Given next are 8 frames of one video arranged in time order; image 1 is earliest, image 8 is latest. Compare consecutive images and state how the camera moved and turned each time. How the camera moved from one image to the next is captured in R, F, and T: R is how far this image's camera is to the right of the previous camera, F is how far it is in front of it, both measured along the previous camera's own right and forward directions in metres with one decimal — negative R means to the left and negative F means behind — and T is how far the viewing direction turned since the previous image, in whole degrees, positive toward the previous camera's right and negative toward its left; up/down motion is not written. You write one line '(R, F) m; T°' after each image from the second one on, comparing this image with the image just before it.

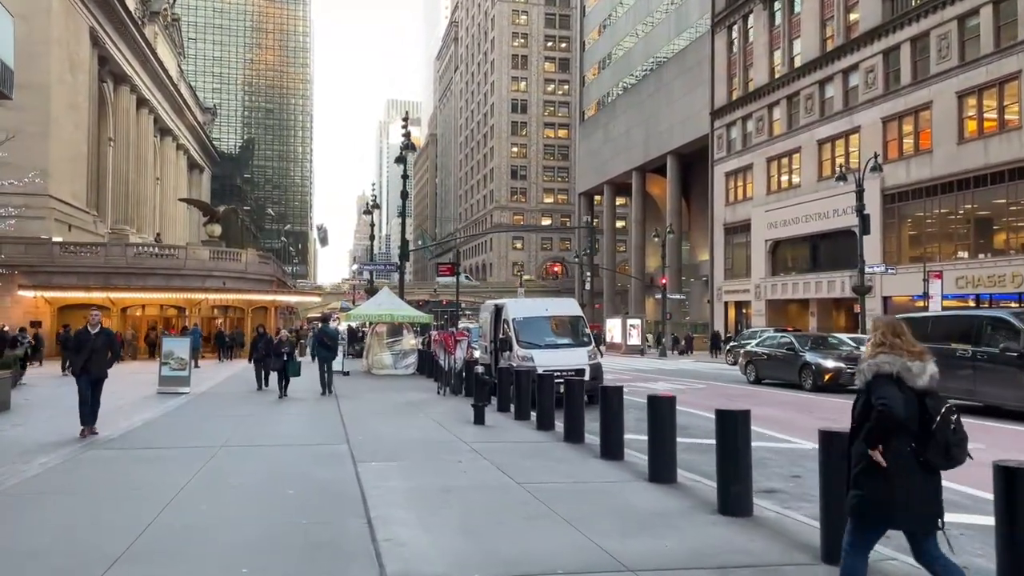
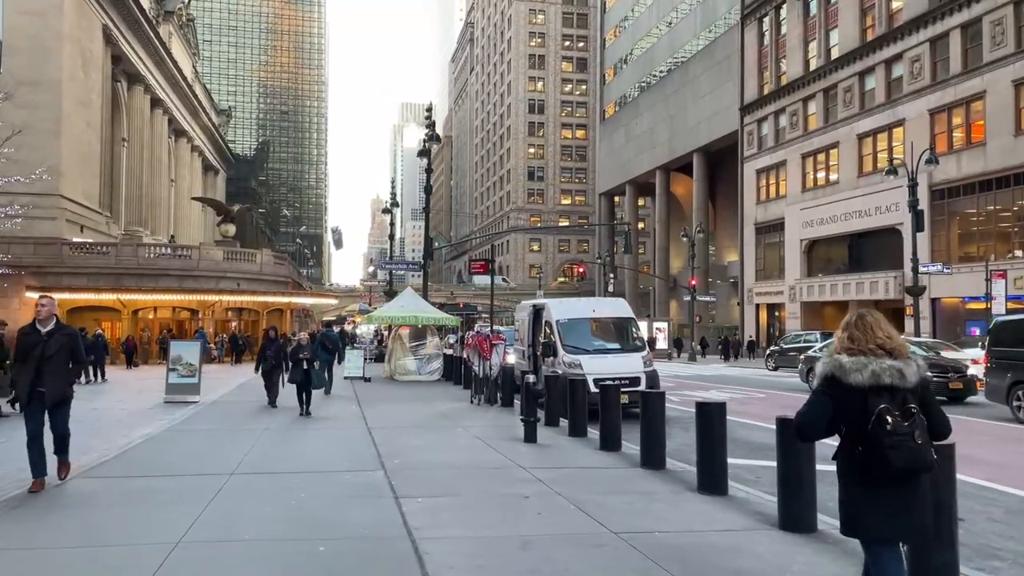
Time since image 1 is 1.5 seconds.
(-0.6, +1.7) m; -1°
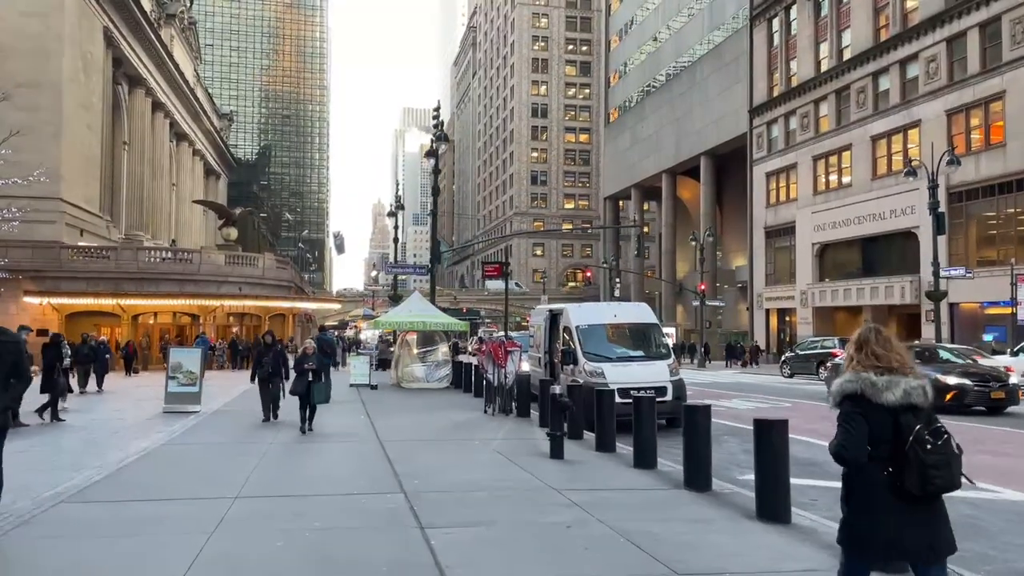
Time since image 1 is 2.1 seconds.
(-0.3, +0.8) m; 0°
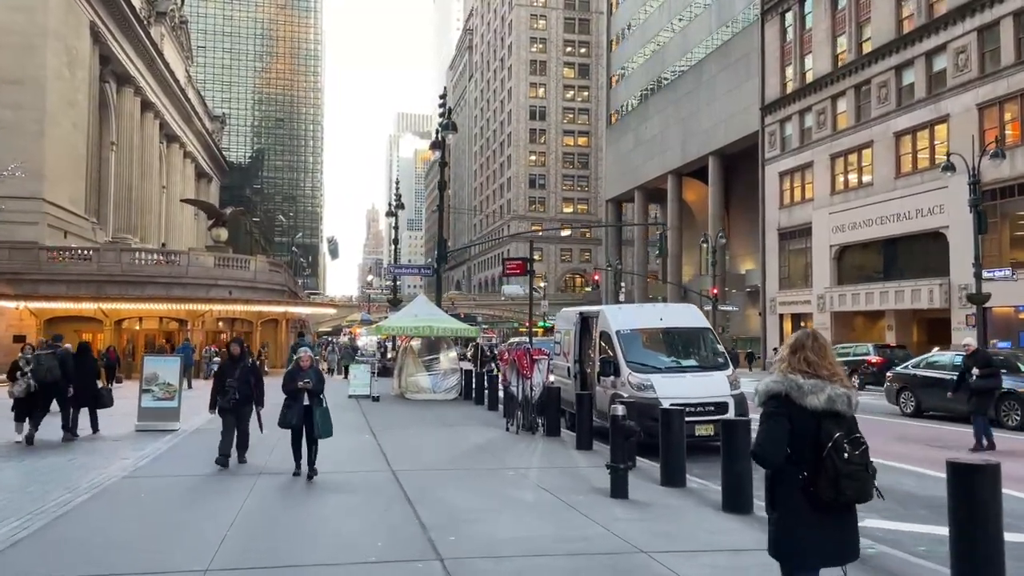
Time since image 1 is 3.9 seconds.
(-0.6, +2.1) m; 0°
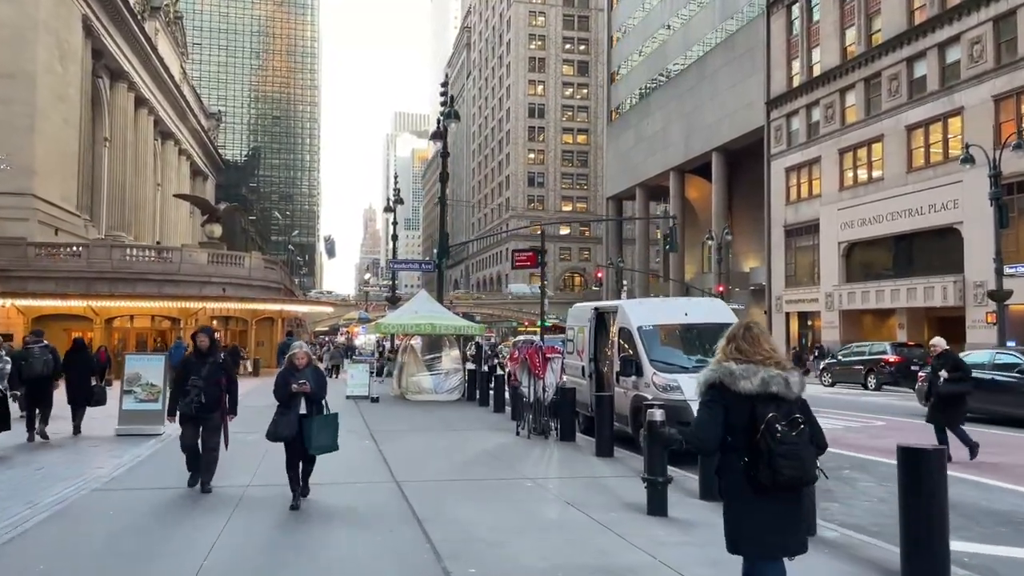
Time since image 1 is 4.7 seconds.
(-0.2, +1.0) m; 0°
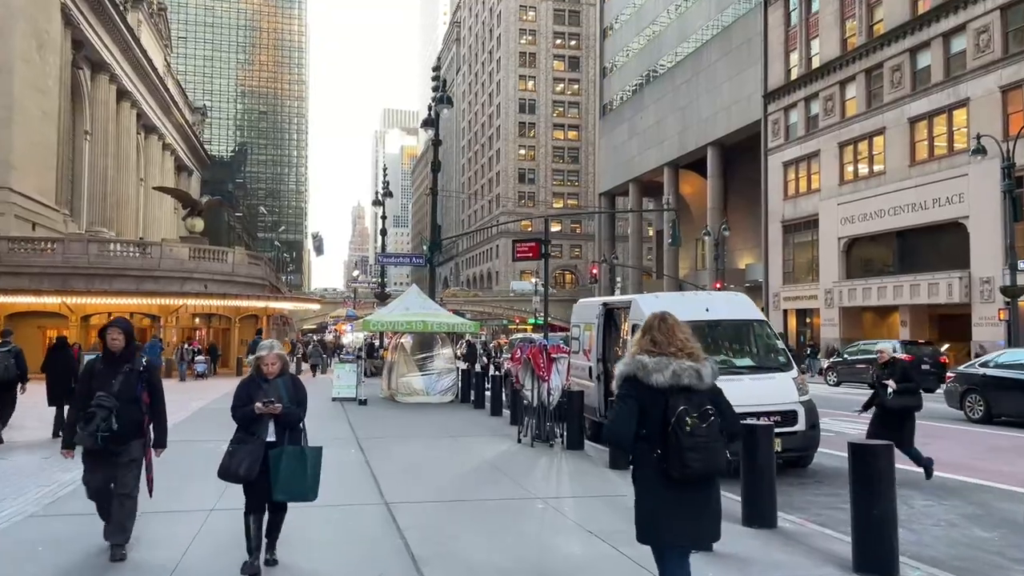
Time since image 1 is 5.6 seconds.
(-0.2, +1.2) m; +1°
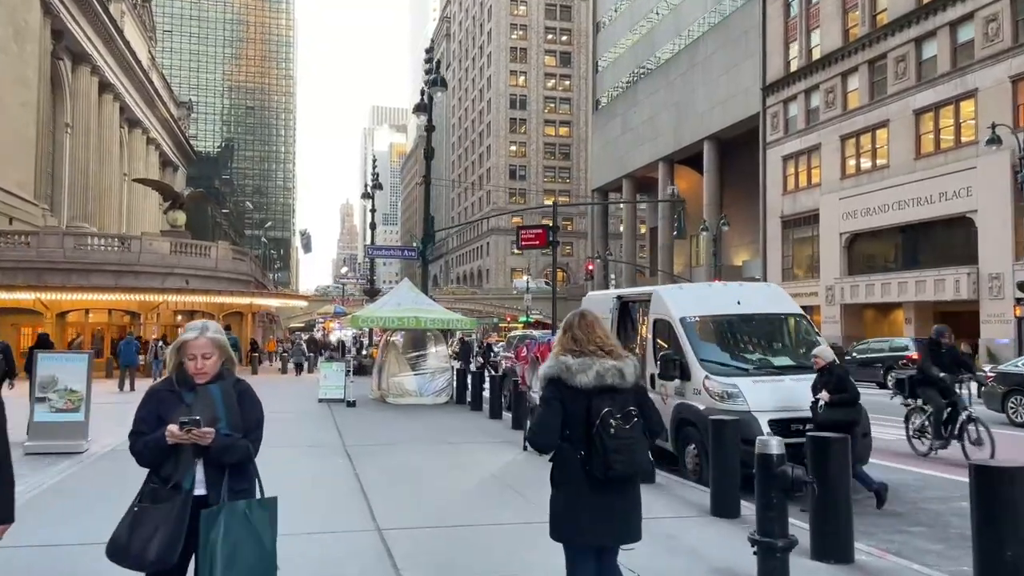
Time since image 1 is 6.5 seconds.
(-0.2, +1.2) m; +1°
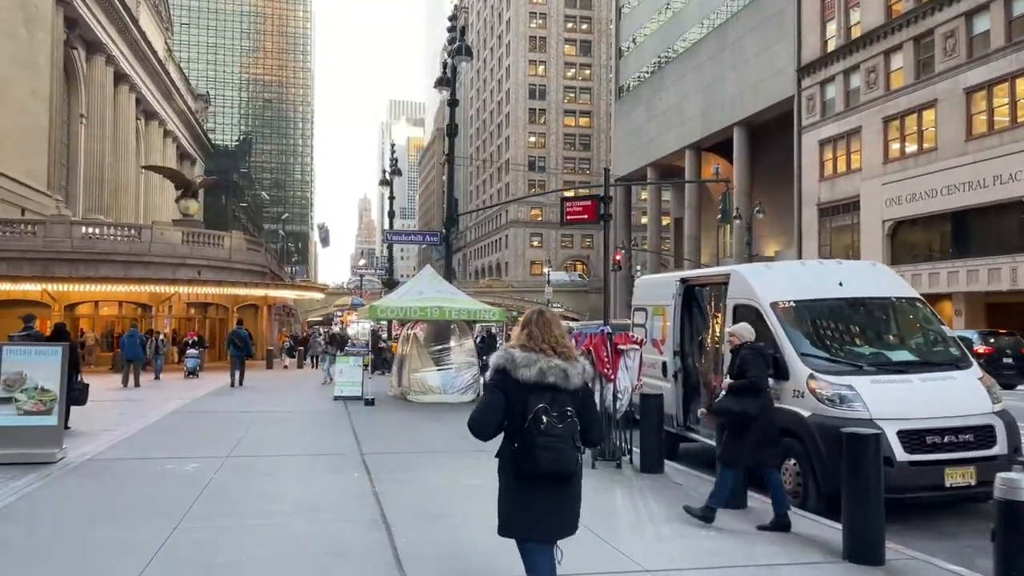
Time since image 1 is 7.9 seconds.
(-0.3, +1.6) m; -1°
